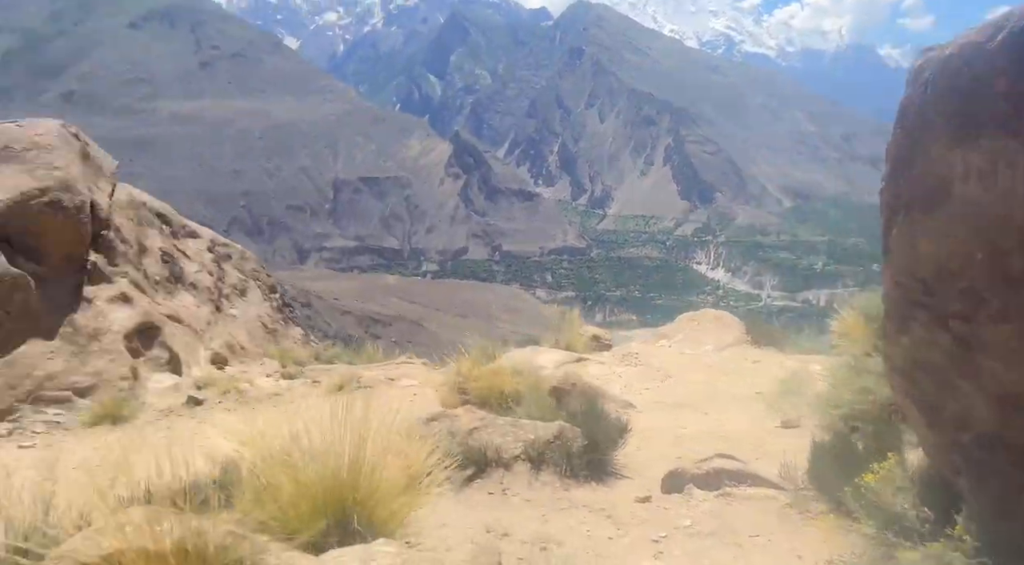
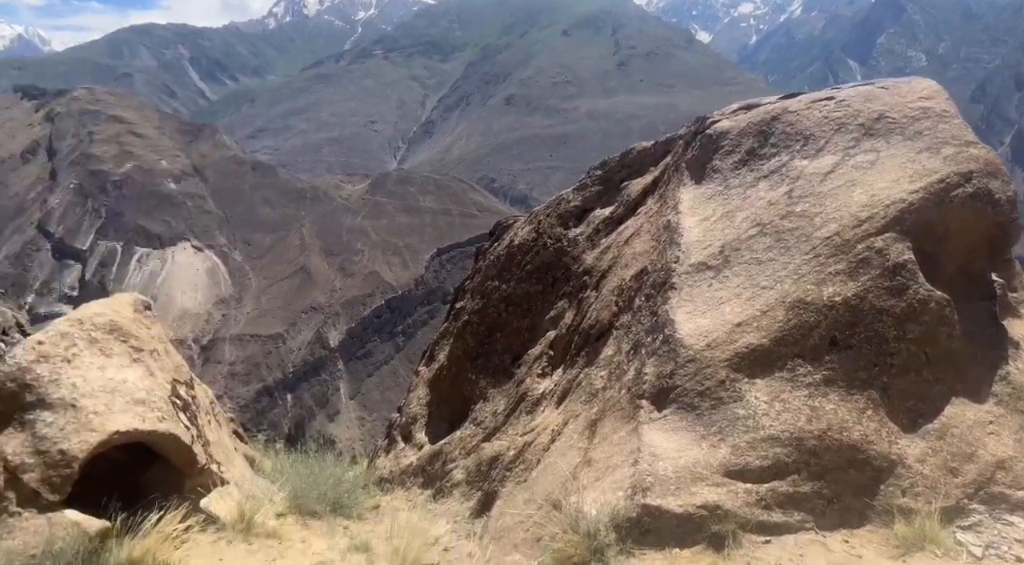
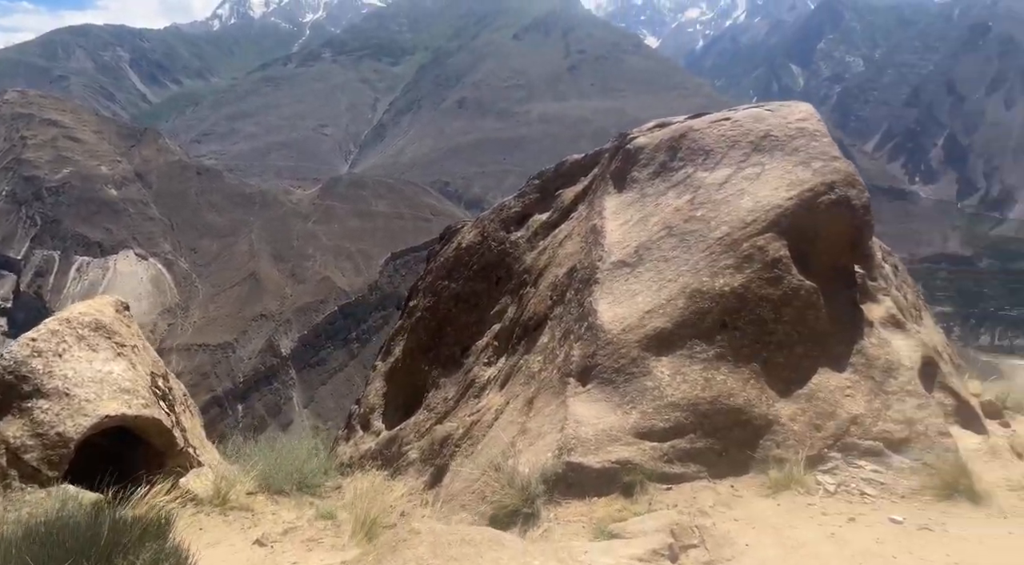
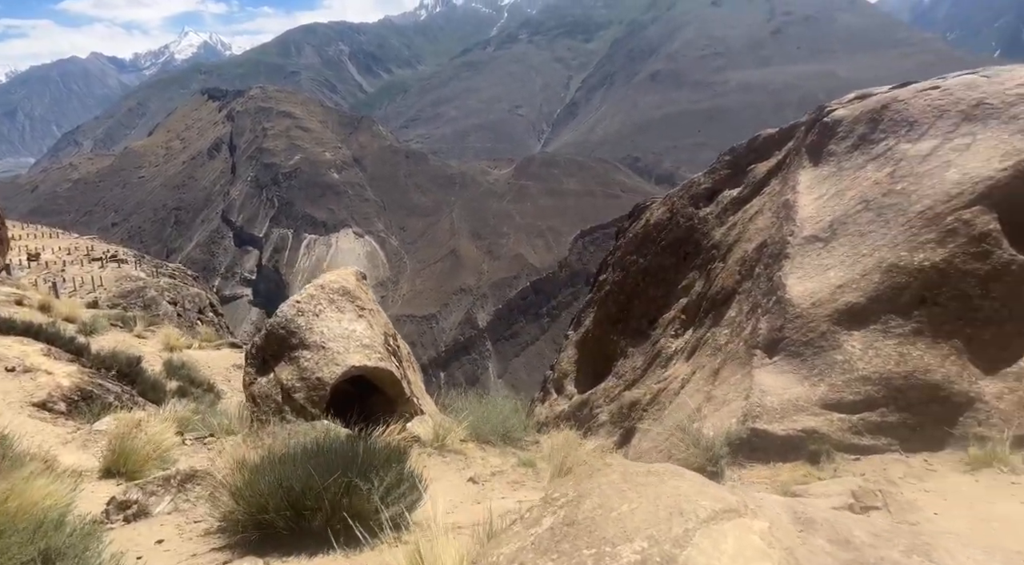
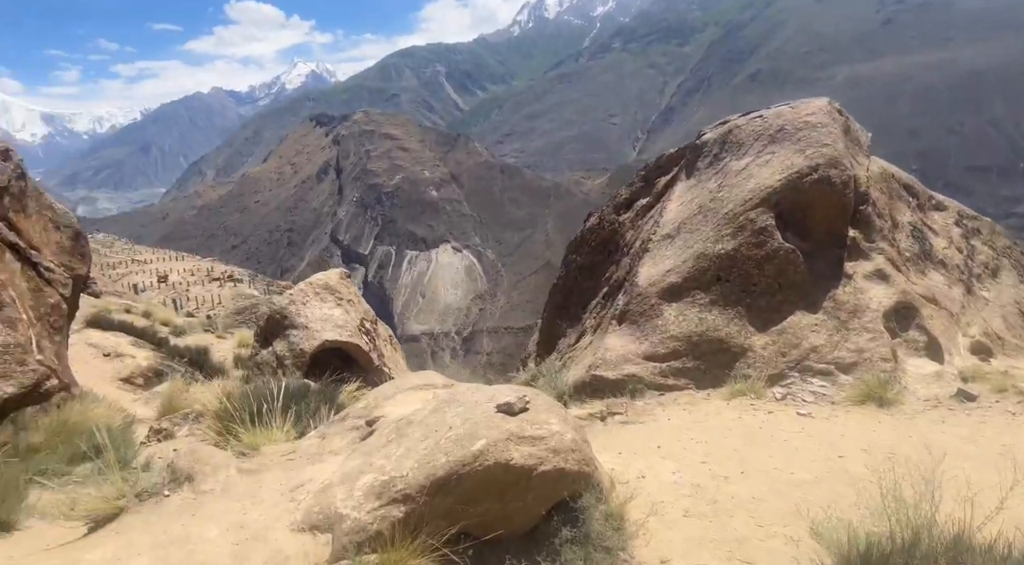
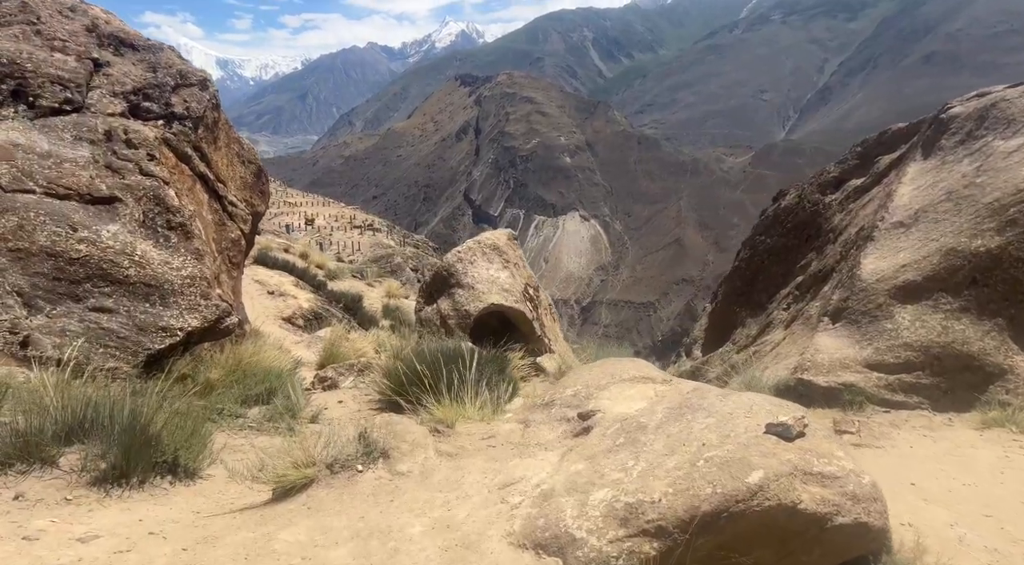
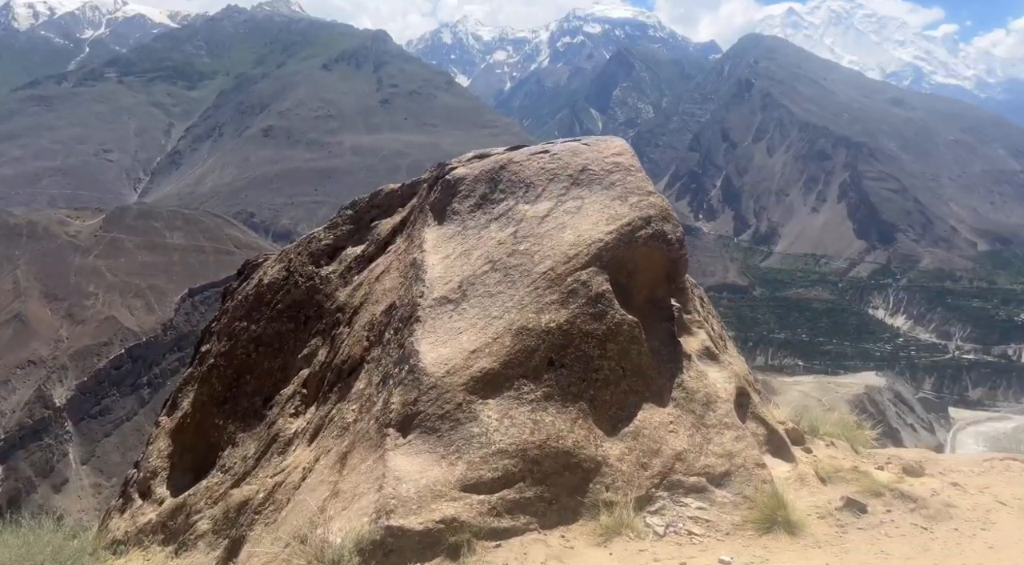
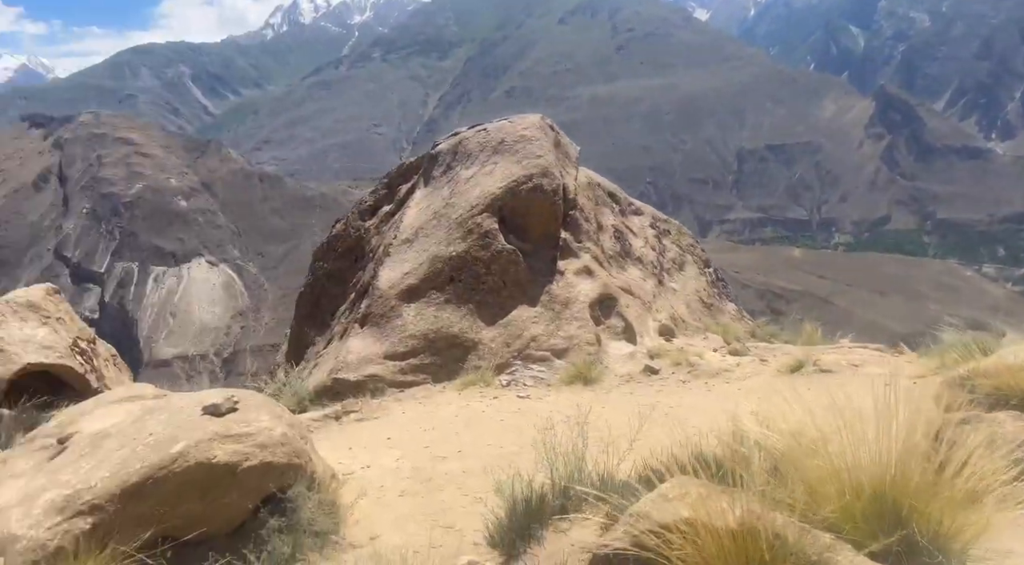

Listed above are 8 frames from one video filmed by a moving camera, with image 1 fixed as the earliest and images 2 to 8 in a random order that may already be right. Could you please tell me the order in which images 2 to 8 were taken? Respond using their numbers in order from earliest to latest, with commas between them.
8, 5, 6, 4, 3, 7, 2
